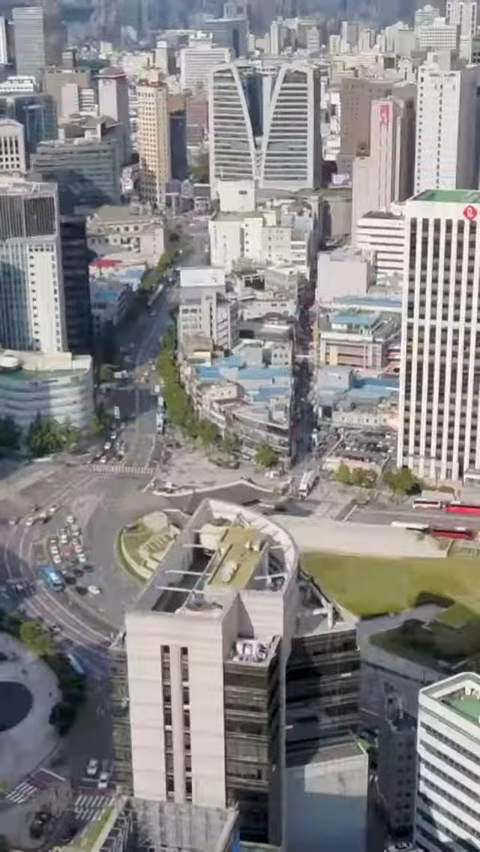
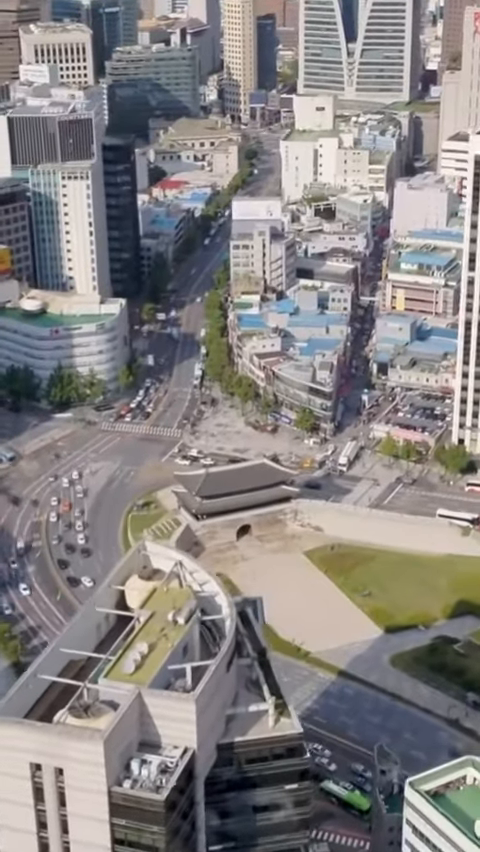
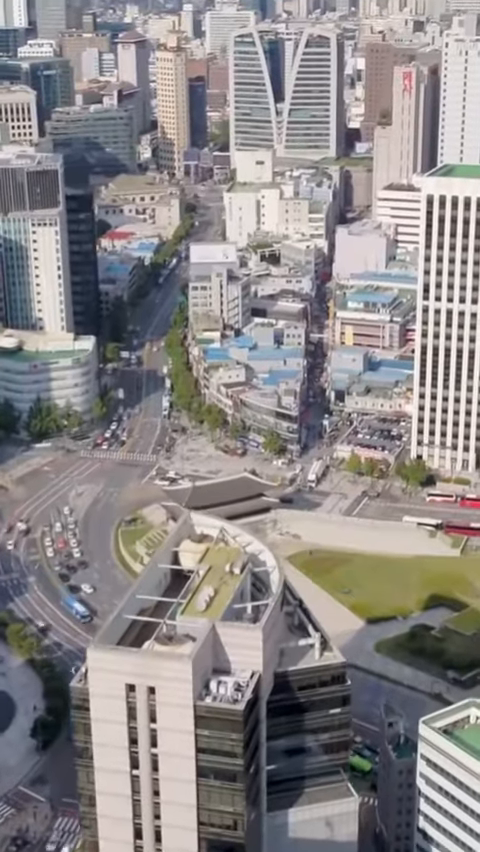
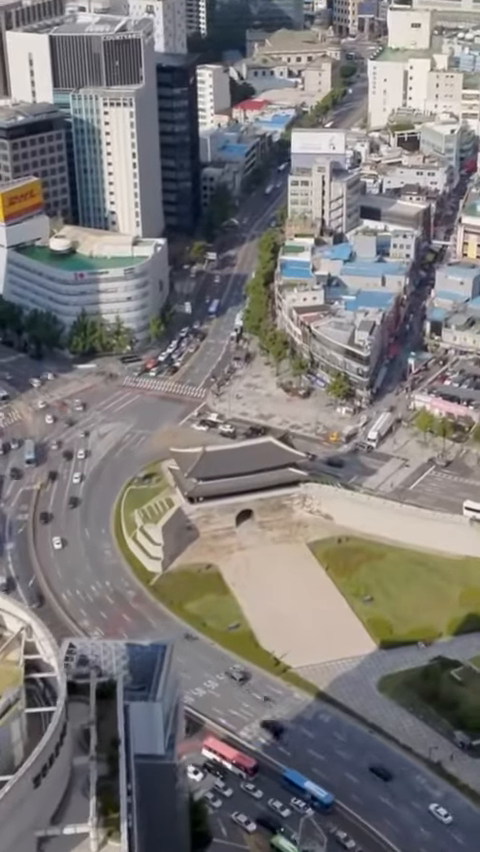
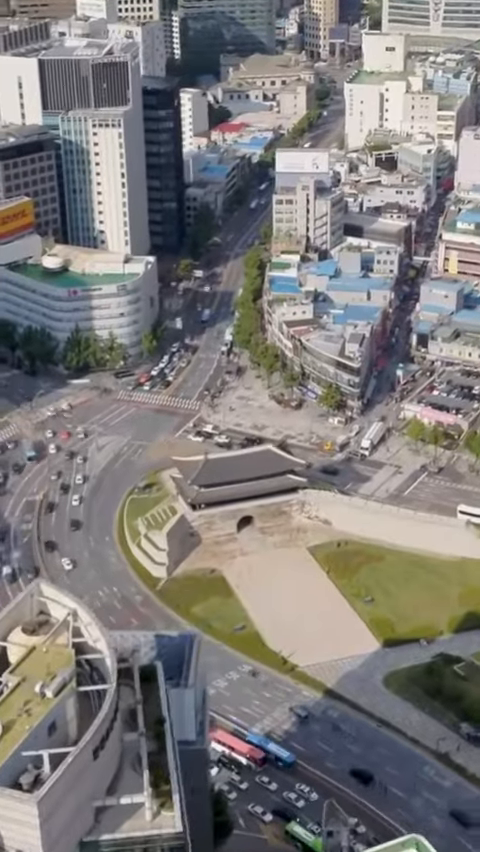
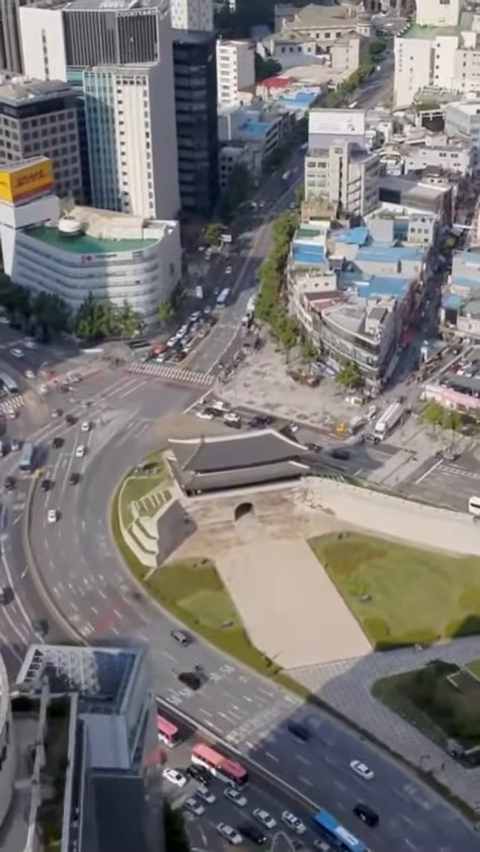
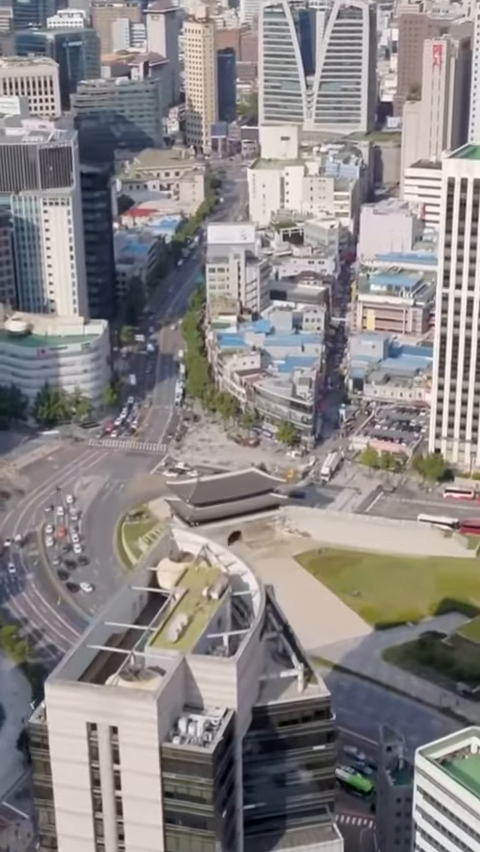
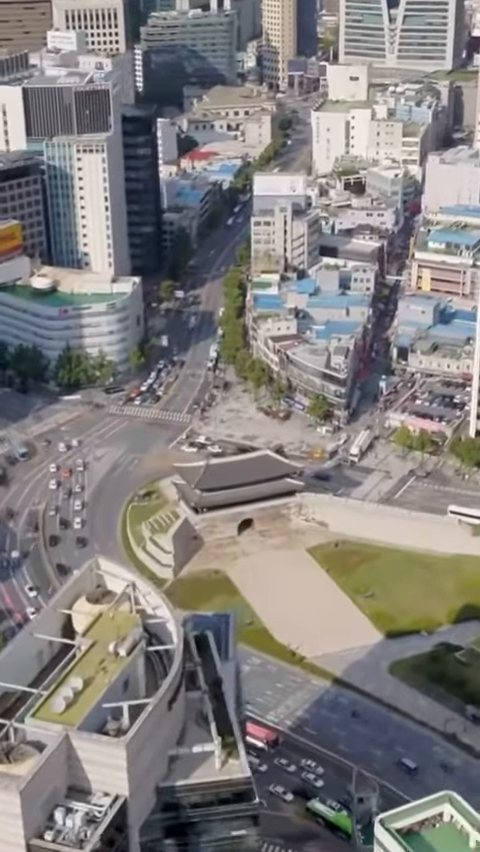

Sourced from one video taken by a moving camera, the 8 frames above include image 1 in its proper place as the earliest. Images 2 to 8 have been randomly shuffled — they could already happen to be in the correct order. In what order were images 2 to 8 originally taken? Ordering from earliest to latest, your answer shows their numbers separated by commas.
3, 7, 2, 8, 5, 4, 6
